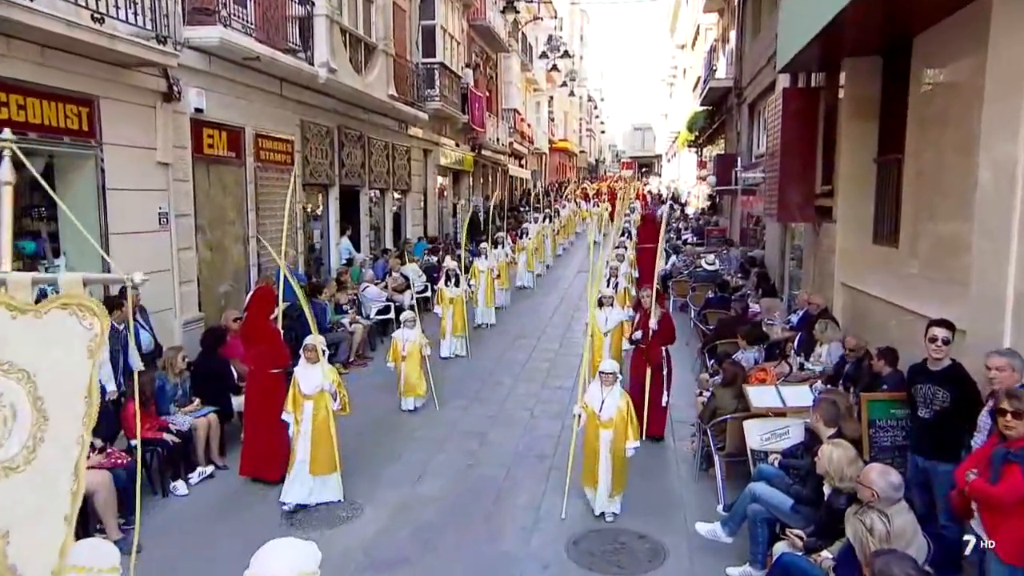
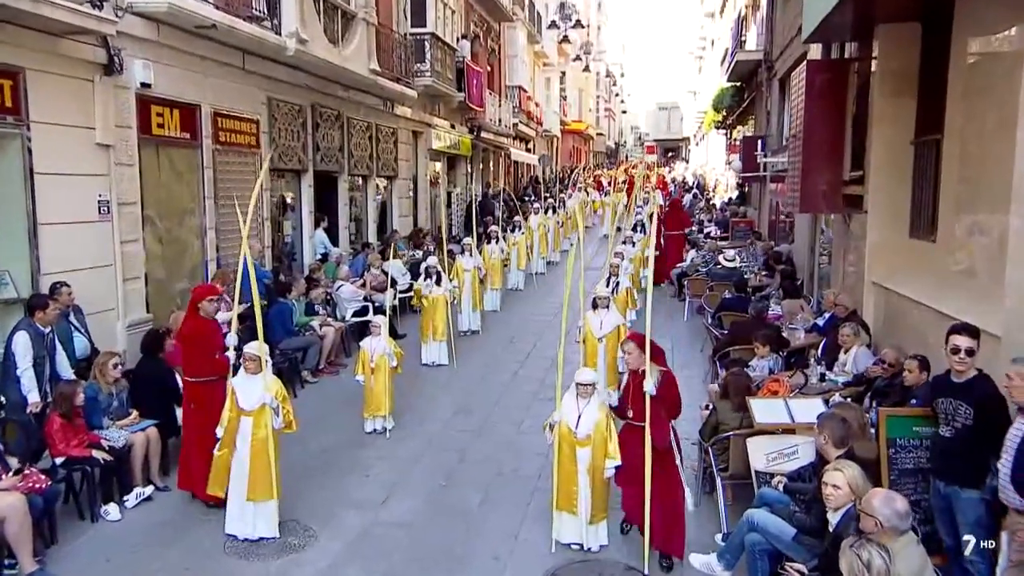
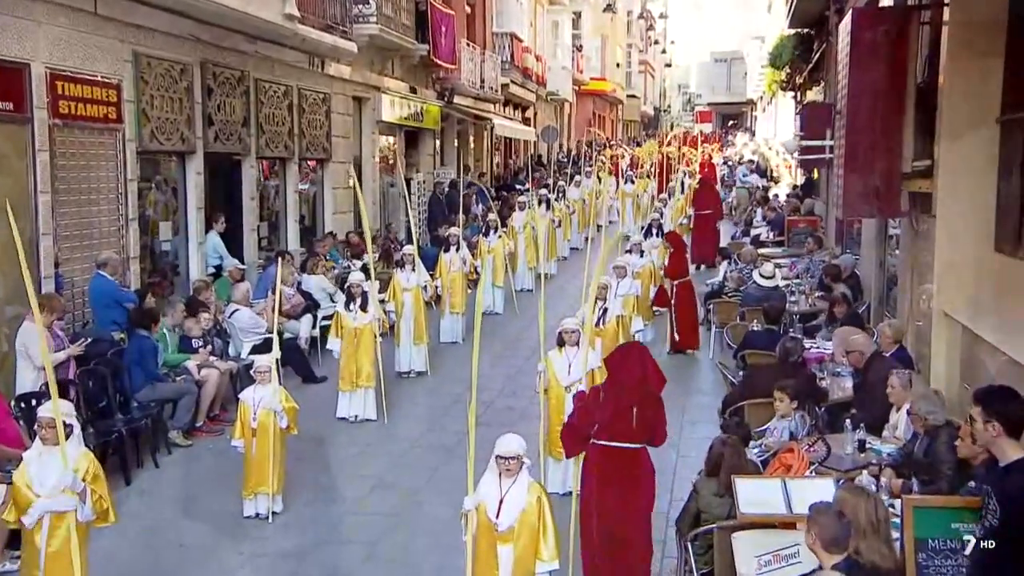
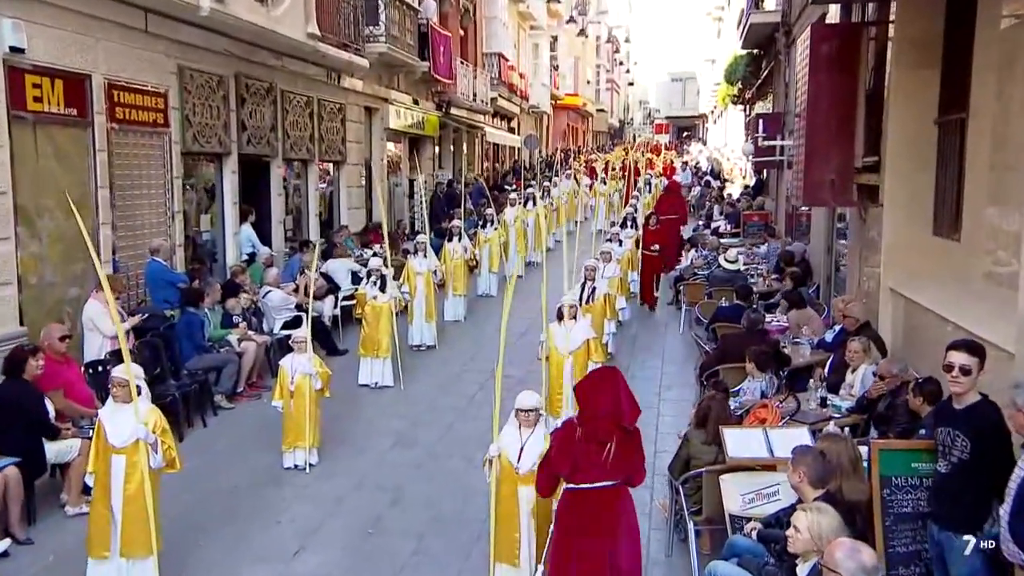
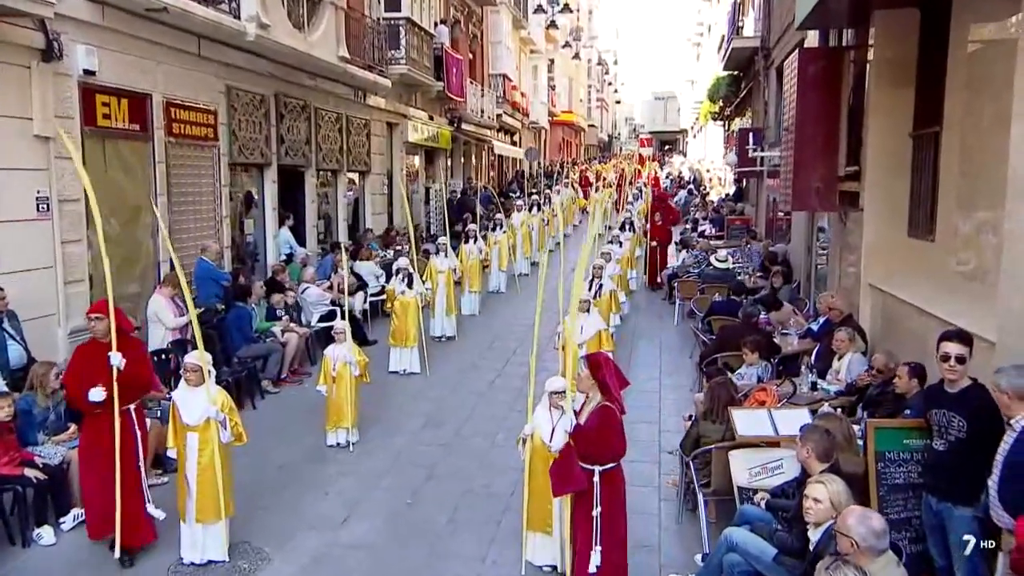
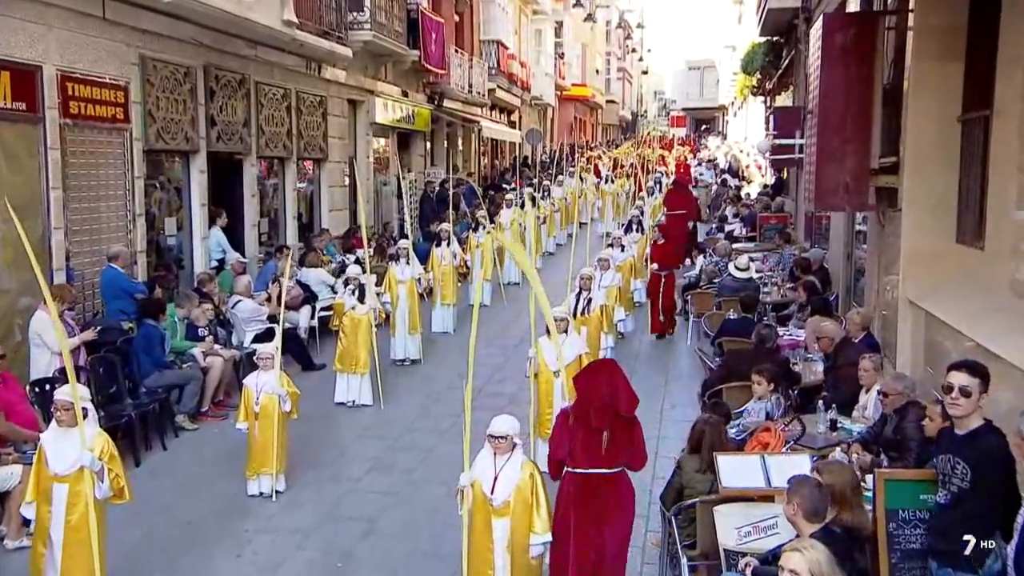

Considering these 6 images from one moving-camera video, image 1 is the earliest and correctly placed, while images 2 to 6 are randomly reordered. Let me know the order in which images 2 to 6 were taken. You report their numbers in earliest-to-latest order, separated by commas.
2, 5, 4, 6, 3
